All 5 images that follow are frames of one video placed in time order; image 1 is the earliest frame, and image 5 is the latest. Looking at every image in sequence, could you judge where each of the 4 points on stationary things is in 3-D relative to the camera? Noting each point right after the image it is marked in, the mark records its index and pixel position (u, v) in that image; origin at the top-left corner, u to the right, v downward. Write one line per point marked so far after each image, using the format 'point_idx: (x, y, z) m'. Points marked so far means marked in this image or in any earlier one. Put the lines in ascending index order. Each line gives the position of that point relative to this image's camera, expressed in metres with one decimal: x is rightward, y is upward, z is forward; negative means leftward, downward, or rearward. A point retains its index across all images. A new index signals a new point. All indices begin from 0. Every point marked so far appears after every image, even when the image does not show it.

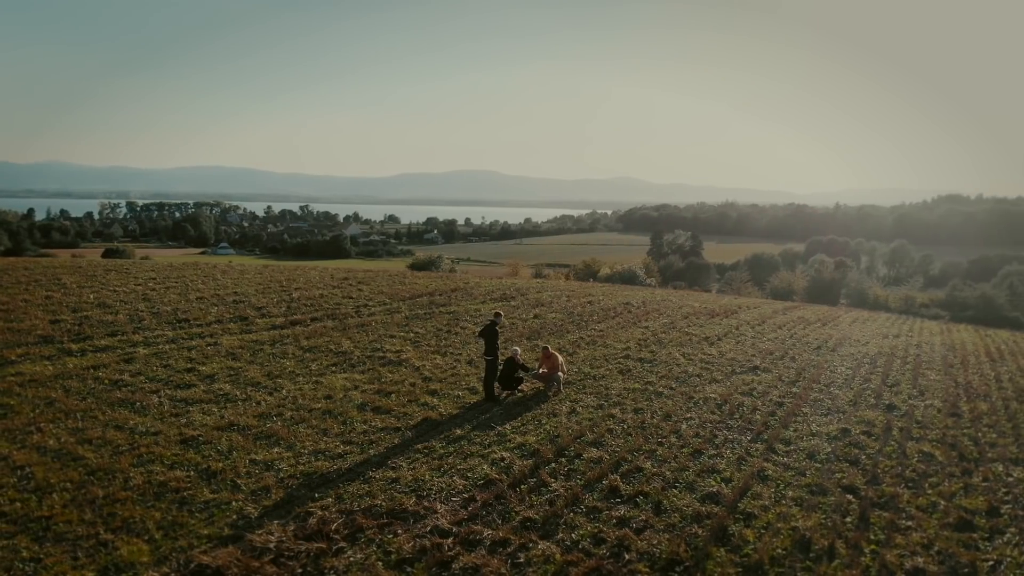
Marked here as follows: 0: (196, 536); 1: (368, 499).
0: (-3.3, -2.6, +6.1) m
1: (-1.8, -2.7, +7.3) m
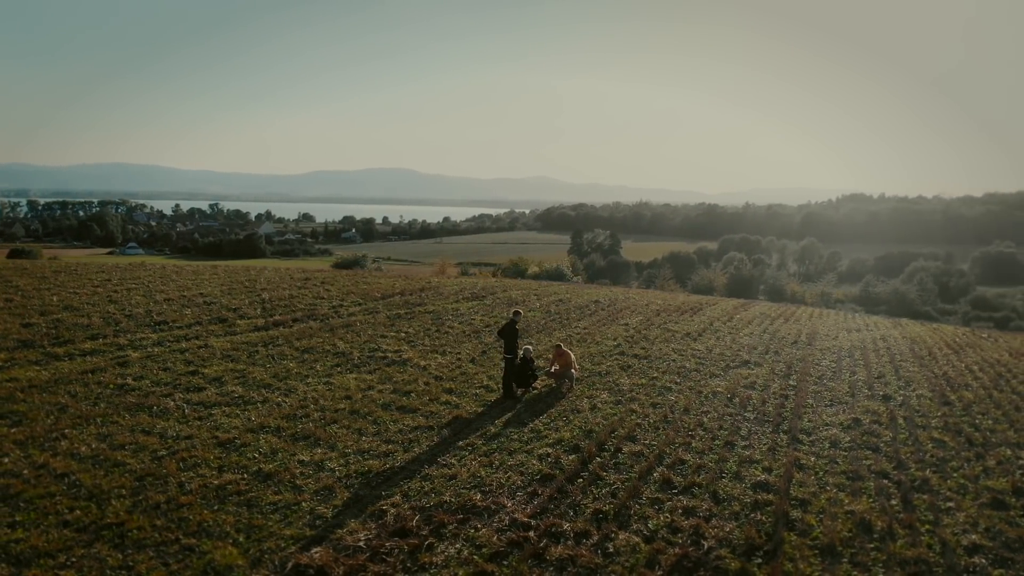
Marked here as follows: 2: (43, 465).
0: (-2.4, -2.6, +6.0) m
1: (-1.0, -2.6, +7.3) m
2: (-6.4, -2.4, +7.9) m
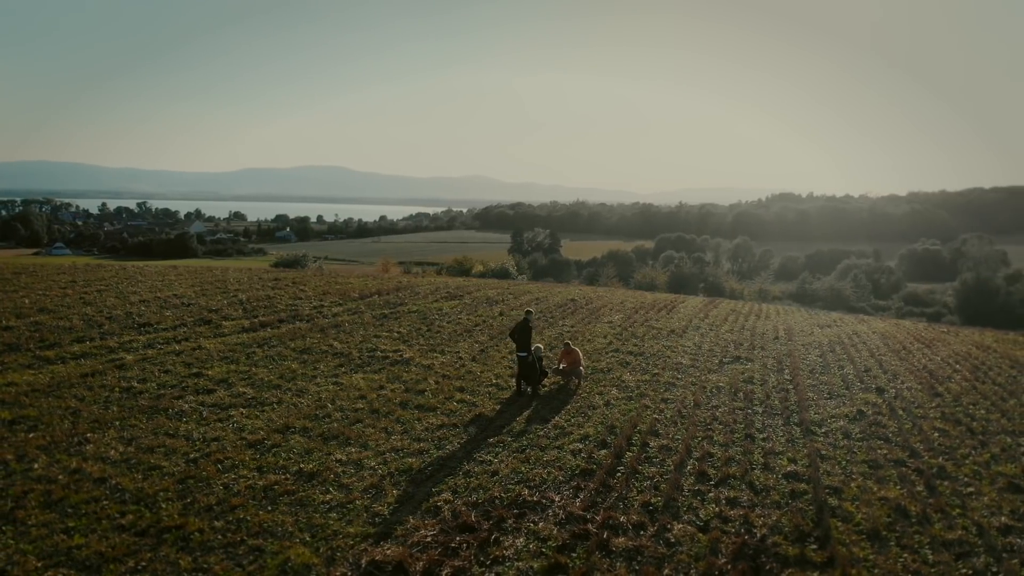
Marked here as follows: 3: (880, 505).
0: (-1.7, -2.6, +6.0) m
1: (-0.4, -2.6, +7.4) m
2: (-5.8, -2.4, +7.7) m
3: (+4.7, -2.8, +7.4) m
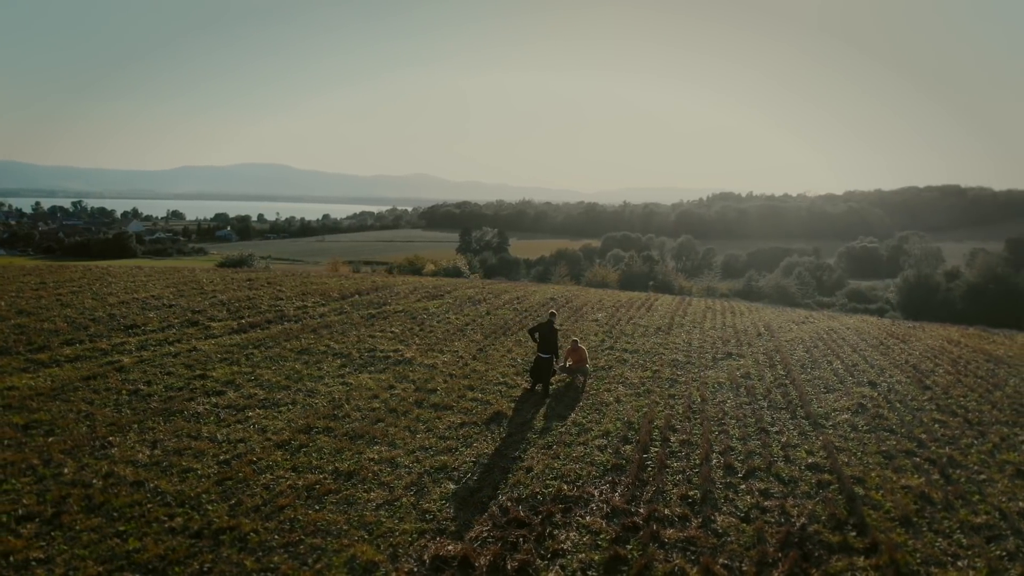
0: (-1.2, -2.6, +6.1) m
1: (+0.2, -2.6, +7.5) m
2: (-5.3, -2.4, +7.6) m
3: (+5.2, -2.7, +7.7) m
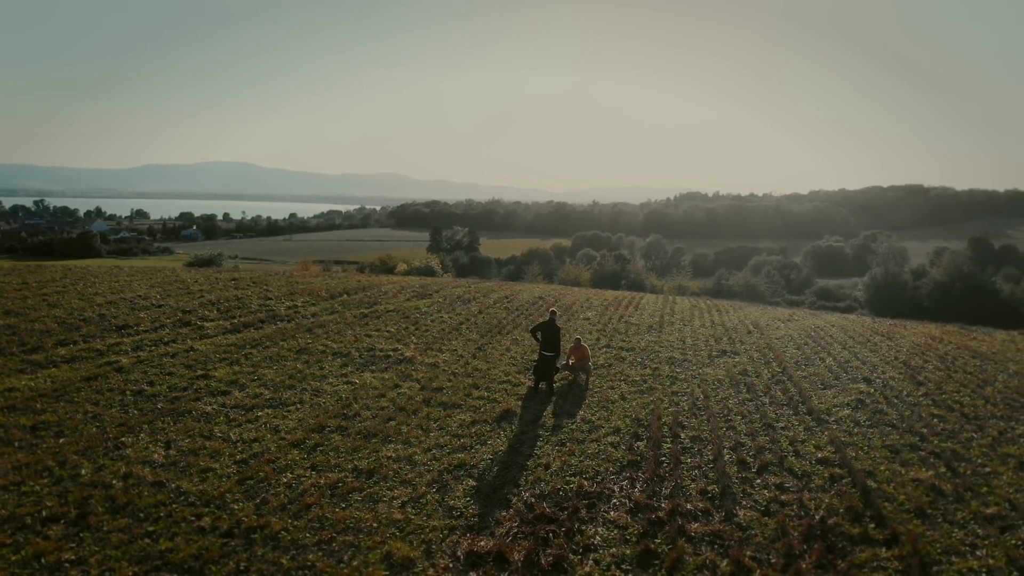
0: (-0.8, -2.6, +6.1) m
1: (+0.4, -2.6, +7.5) m
2: (-5.0, -2.4, +7.5) m
3: (+5.5, -2.7, +7.9) m
